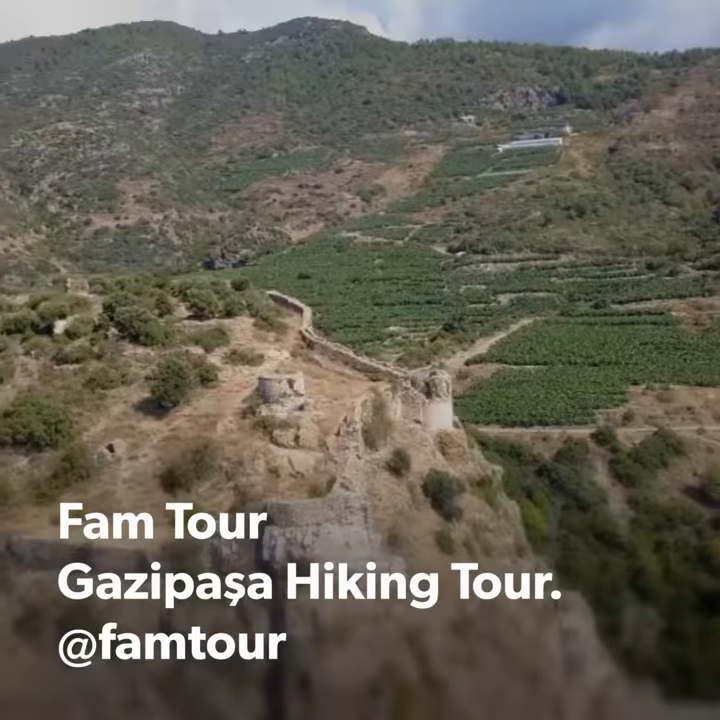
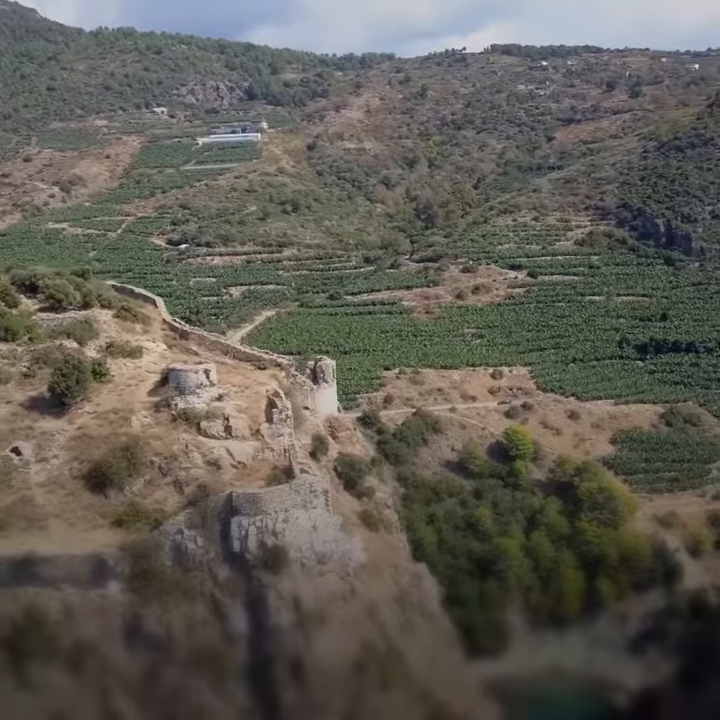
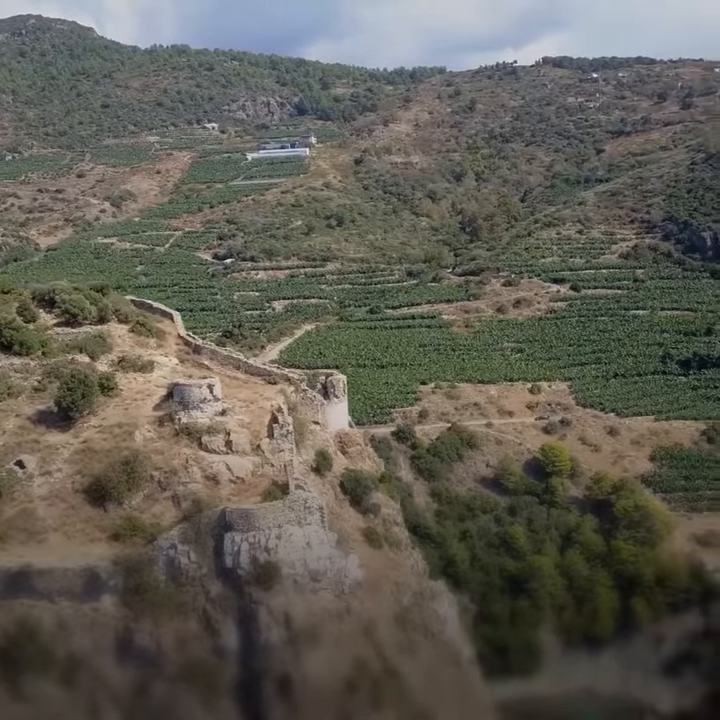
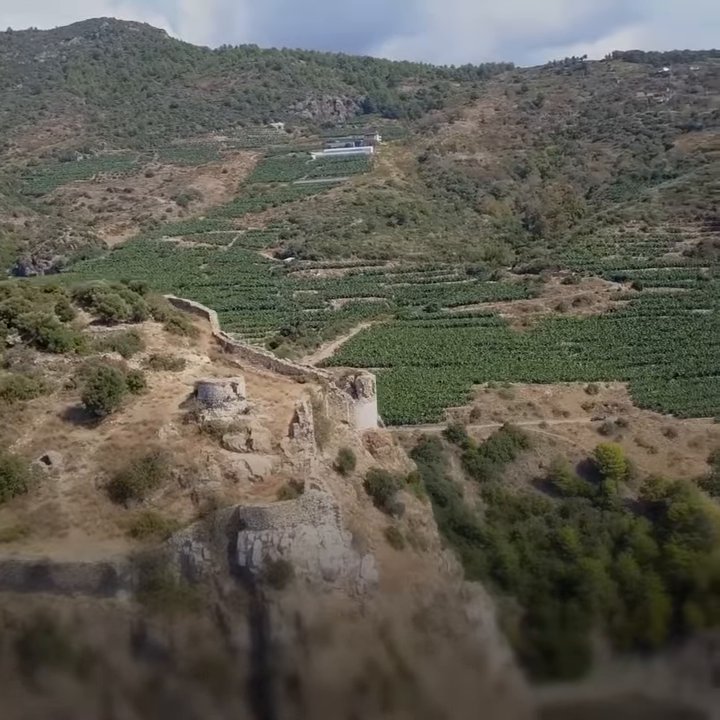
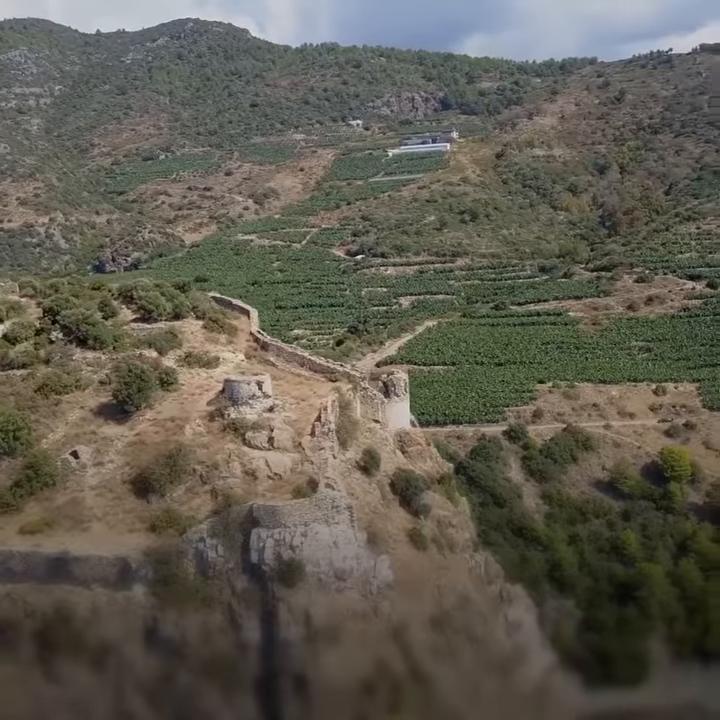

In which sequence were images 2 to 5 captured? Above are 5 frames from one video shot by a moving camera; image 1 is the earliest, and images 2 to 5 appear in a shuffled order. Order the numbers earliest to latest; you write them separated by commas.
5, 4, 3, 2
